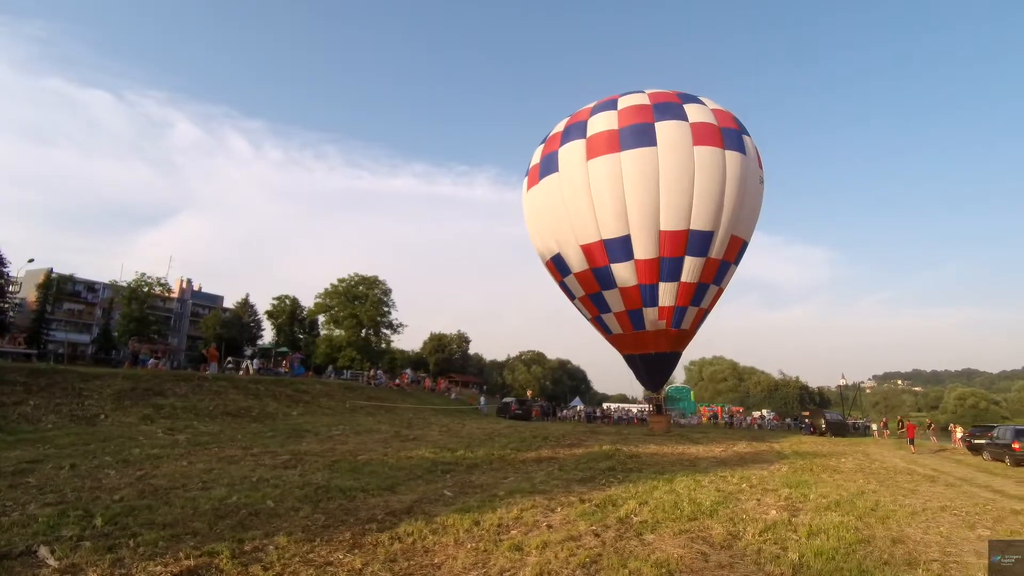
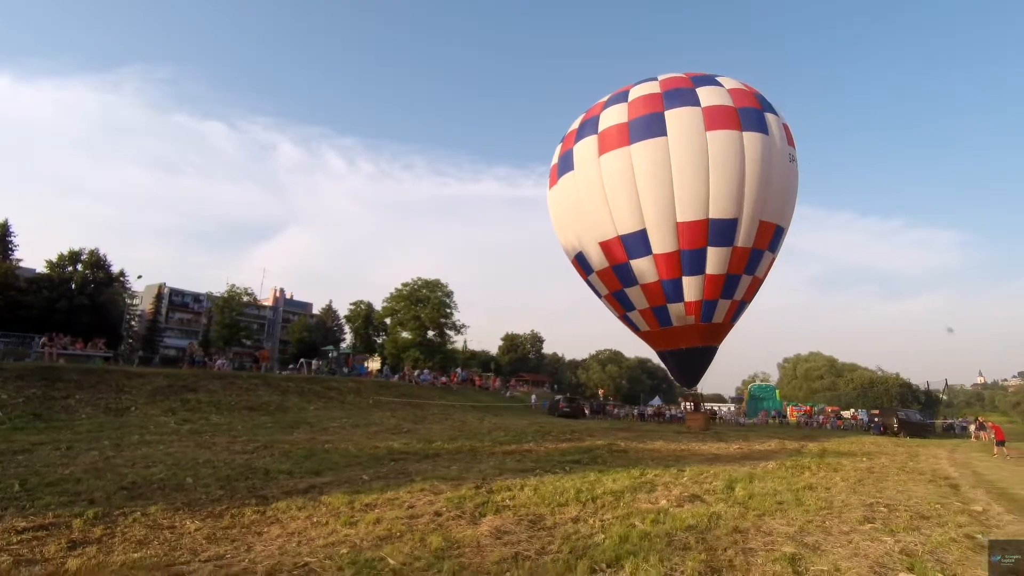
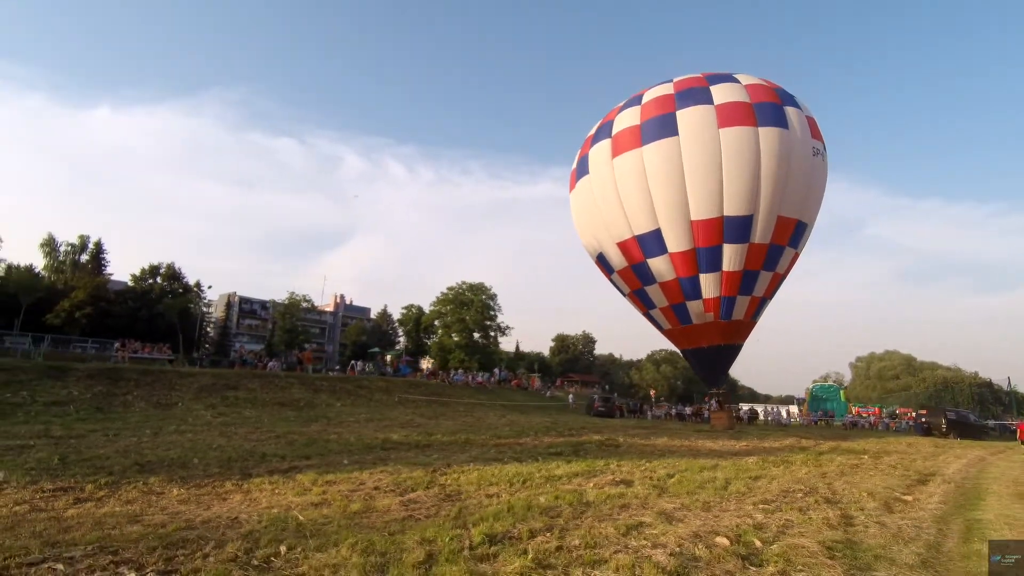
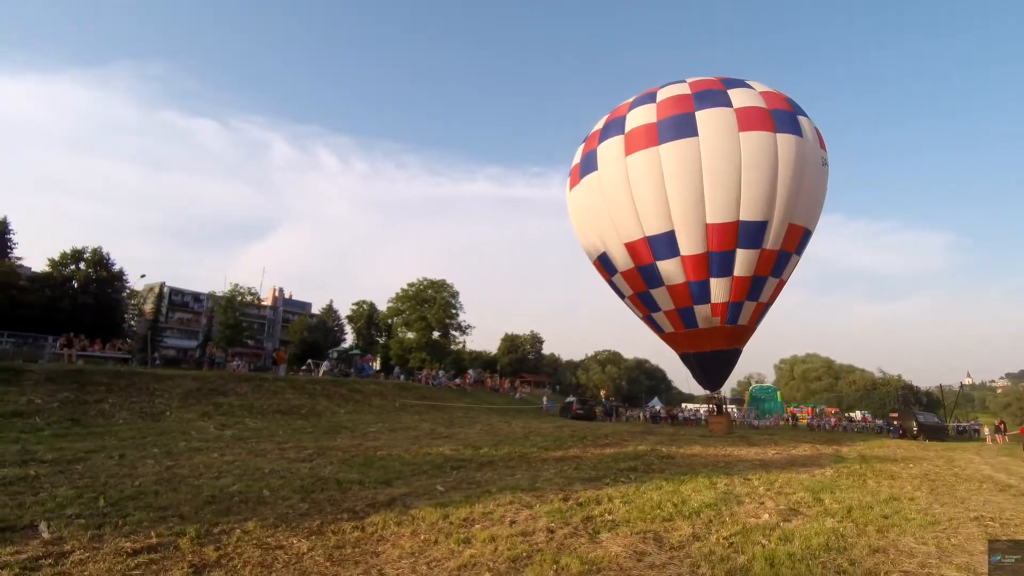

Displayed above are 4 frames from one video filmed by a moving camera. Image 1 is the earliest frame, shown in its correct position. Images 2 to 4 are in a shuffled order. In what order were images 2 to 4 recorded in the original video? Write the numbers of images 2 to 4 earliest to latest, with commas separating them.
4, 2, 3
